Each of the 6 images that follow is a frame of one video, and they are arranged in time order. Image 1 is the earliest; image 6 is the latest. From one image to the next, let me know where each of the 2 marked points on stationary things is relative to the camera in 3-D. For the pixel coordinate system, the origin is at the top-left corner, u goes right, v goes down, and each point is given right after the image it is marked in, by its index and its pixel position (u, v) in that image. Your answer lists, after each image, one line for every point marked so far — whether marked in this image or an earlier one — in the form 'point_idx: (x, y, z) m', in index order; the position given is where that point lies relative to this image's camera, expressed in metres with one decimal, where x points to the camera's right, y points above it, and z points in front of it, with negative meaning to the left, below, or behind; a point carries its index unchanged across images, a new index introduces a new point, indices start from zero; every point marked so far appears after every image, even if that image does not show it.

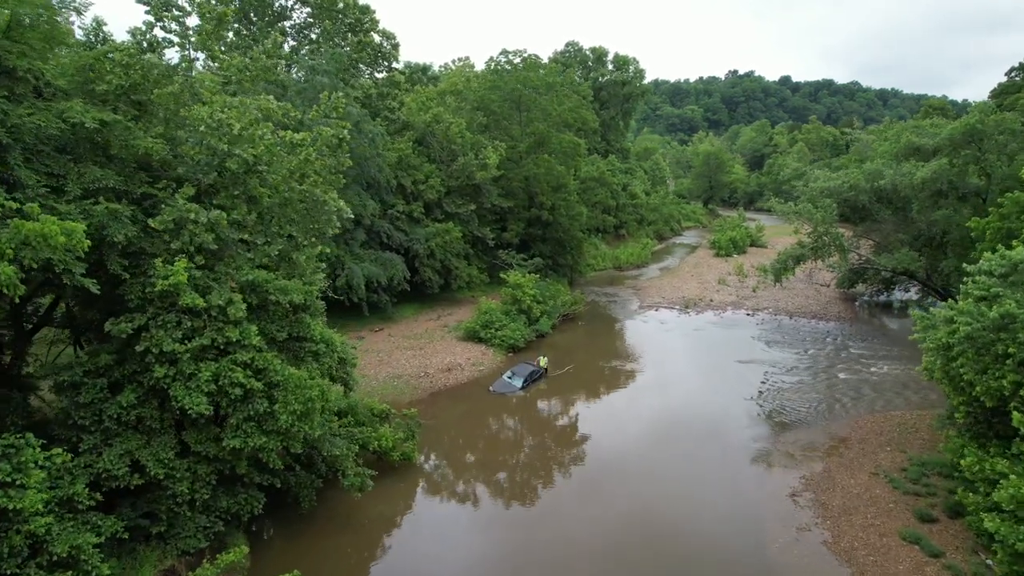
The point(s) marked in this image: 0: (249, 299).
0: (-4.2, -0.2, +10.8) m
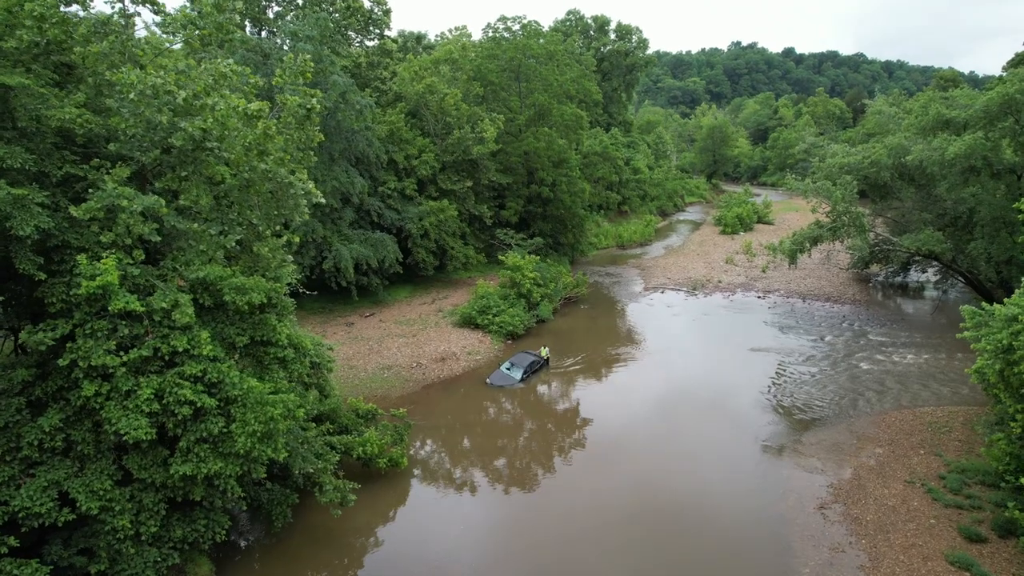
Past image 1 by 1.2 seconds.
0: (-4.2, -0.2, +9.2) m
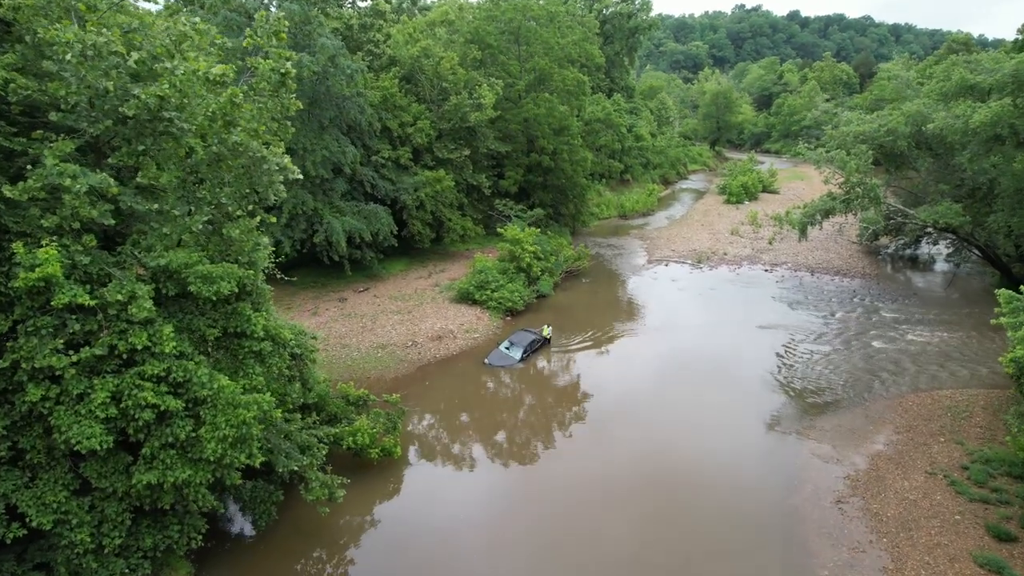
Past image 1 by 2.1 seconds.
0: (-4.2, 0.0, +8.2) m
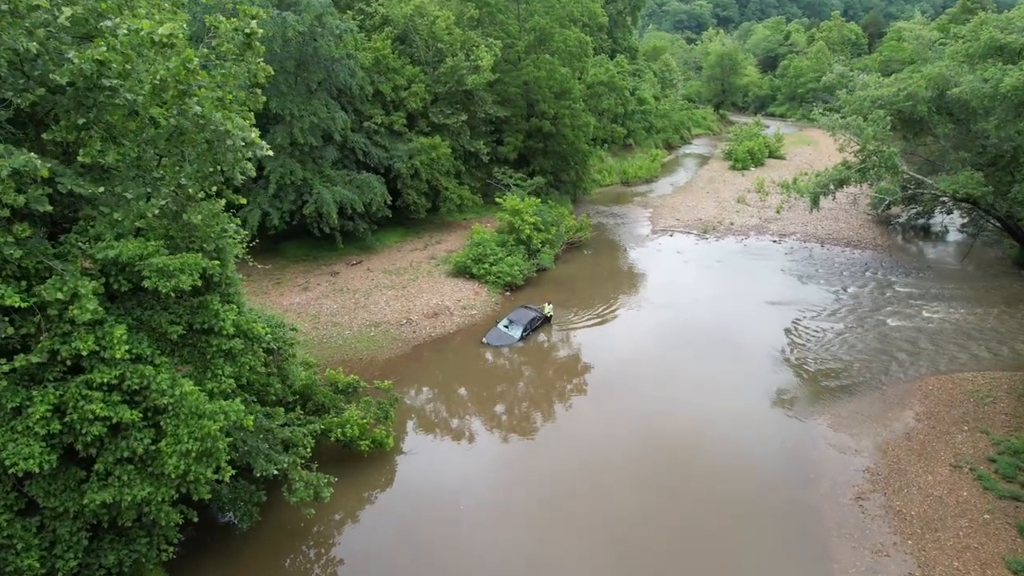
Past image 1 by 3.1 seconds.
0: (-4.2, 0.0, +7.2) m
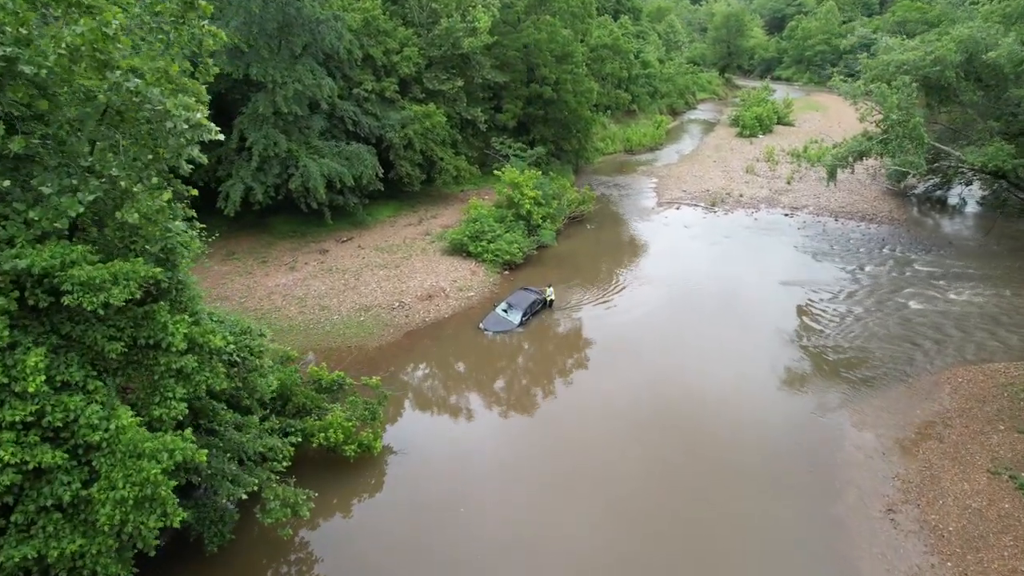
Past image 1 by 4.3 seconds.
0: (-4.2, -0.1, +6.0) m
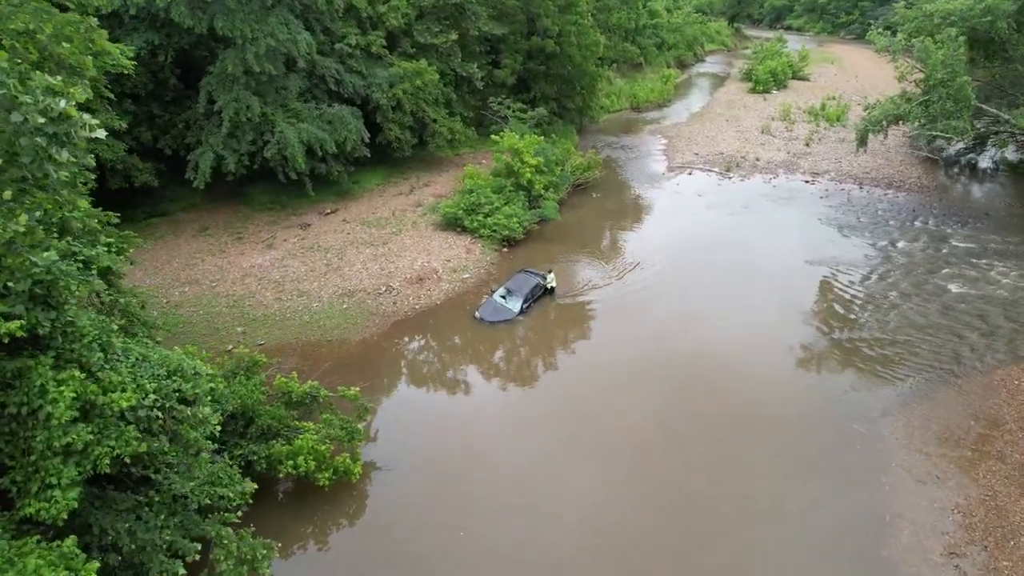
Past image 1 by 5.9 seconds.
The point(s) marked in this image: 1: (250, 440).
0: (-4.2, -0.5, +4.2) m
1: (-3.9, -2.3, +10.2) m
